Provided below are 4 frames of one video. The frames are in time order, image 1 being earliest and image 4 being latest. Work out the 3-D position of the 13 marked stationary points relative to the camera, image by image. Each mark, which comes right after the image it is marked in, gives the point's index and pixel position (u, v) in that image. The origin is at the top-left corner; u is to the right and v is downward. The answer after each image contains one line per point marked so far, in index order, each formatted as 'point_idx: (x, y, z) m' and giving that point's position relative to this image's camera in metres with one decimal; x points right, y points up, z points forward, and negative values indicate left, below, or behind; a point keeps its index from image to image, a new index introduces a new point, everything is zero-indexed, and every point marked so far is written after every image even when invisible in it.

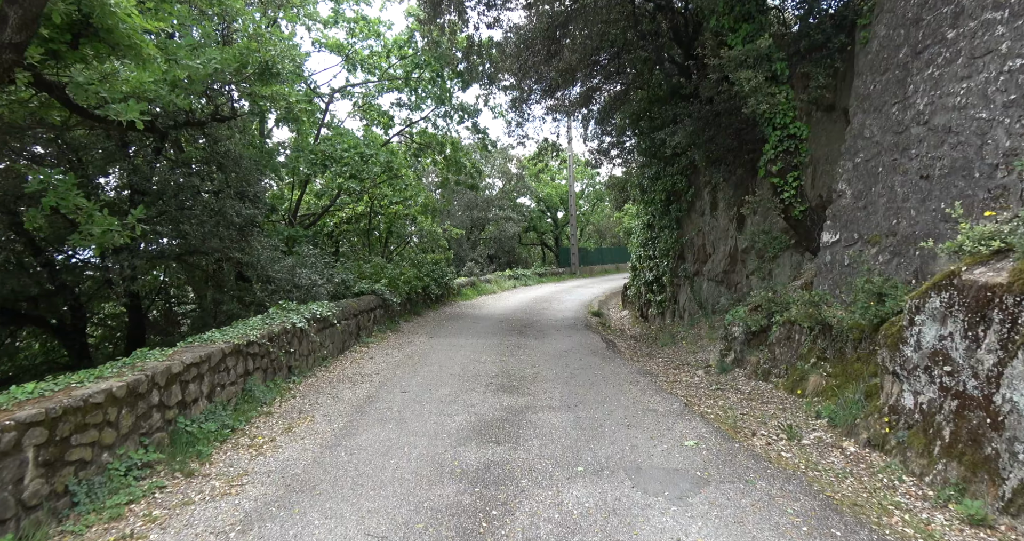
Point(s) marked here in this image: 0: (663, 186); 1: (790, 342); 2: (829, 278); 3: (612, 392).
0: (+3.5, +2.0, +13.1) m
1: (+3.2, -0.8, +6.5) m
2: (+3.6, -0.1, +6.4) m
3: (+1.2, -1.4, +6.6) m
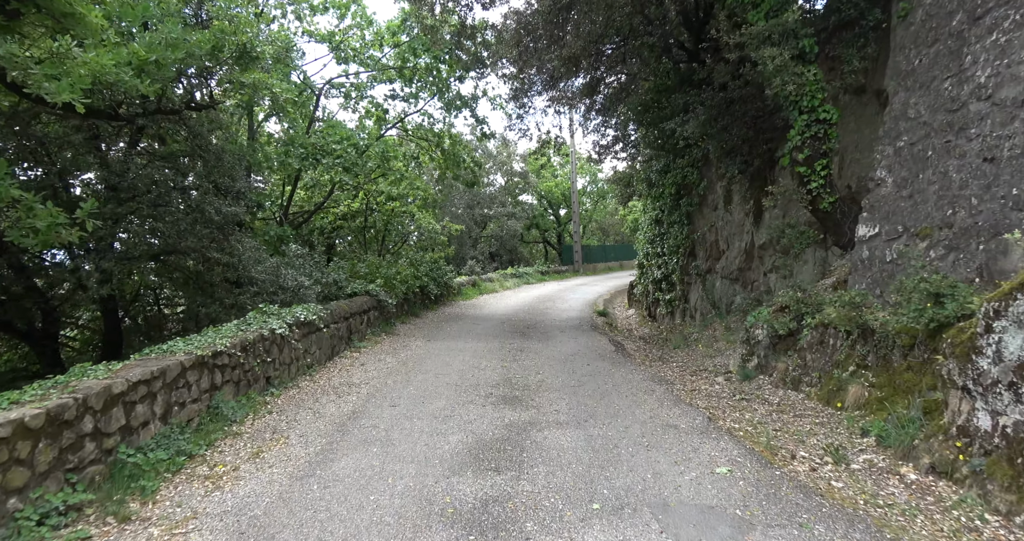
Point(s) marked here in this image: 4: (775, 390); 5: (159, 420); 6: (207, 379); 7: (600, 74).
0: (+3.6, +2.0, +12.4) m
1: (+3.2, -0.8, +5.8) m
2: (+3.6, -0.1, +5.7) m
3: (+1.2, -1.4, +5.9) m
4: (+2.9, -1.3, +6.2) m
5: (-2.5, -1.1, +4.0) m
6: (-2.6, -0.9, +4.7) m
7: (+1.9, +4.2, +12.1) m
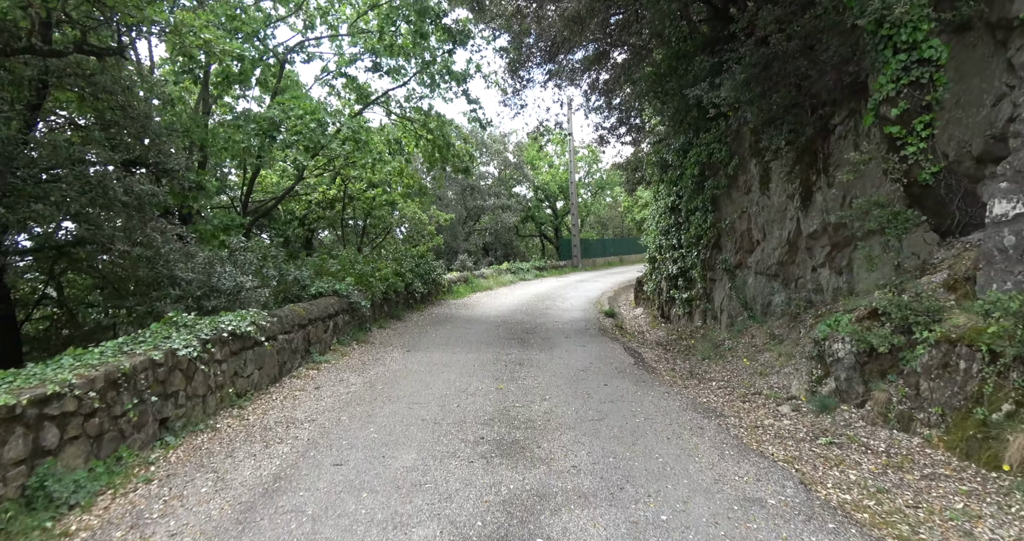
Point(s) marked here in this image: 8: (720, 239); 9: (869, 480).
0: (+3.5, +2.1, +10.7) m
1: (+3.2, -0.8, +4.1) m
2: (+3.6, 0.0, +4.0) m
3: (+1.2, -1.4, +4.2) m
4: (+2.9, -1.3, +4.5) m
5: (-2.5, -1.1, +2.2) m
6: (-2.6, -0.9, +3.0) m
7: (+1.8, +4.3, +10.3) m
8: (+3.9, +0.6, +10.5) m
9: (+2.4, -1.4, +3.7) m
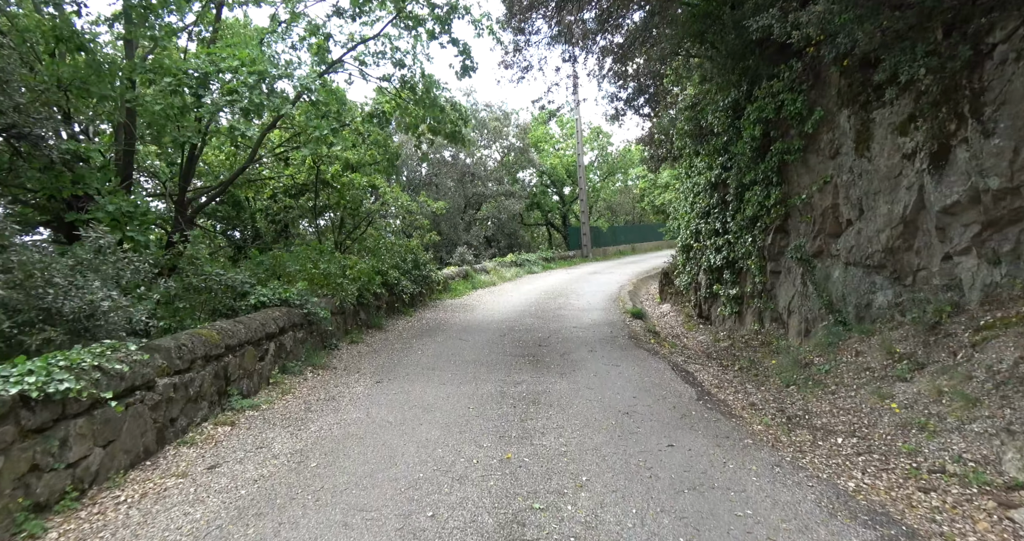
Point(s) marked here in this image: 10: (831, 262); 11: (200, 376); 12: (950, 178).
0: (+3.5, +2.2, +8.2) m
1: (+3.3, -0.7, +1.7) m
2: (+3.7, 0.0, +1.6) m
3: (+1.3, -1.4, +1.8) m
4: (+3.0, -1.3, +2.1) m
5: (-2.4, -1.2, -0.1) m
6: (-2.5, -1.0, +0.6) m
7: (+1.8, +4.4, +7.8) m
8: (+4.0, +0.7, +8.1) m
9: (+2.4, -1.4, +1.3) m
10: (+4.1, +0.1, +7.1) m
11: (-2.6, -0.9, +4.7) m
12: (+4.3, +0.9, +5.5) m
